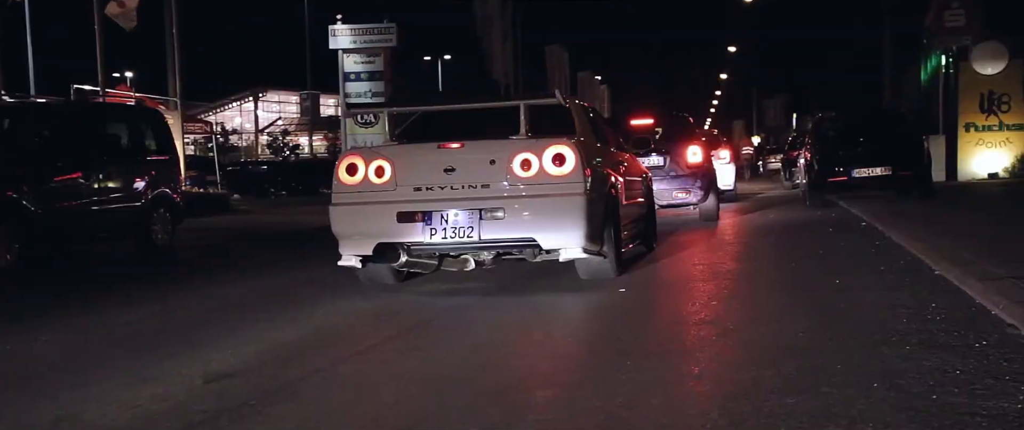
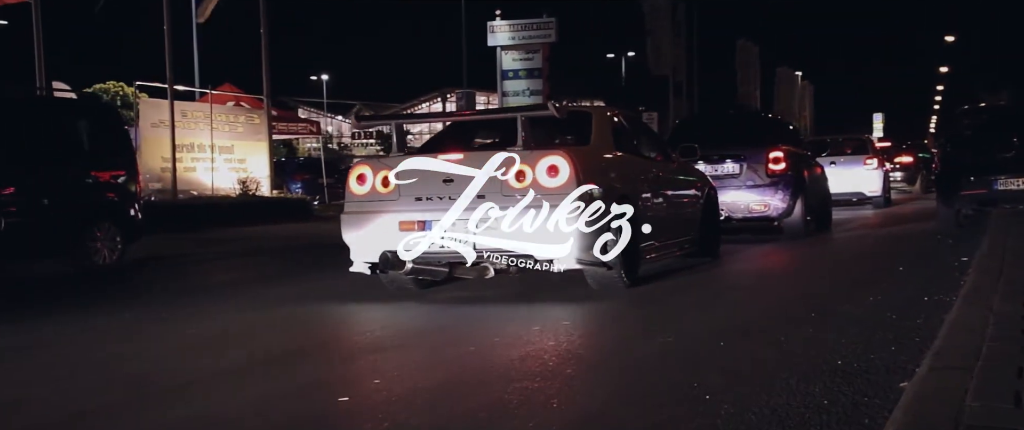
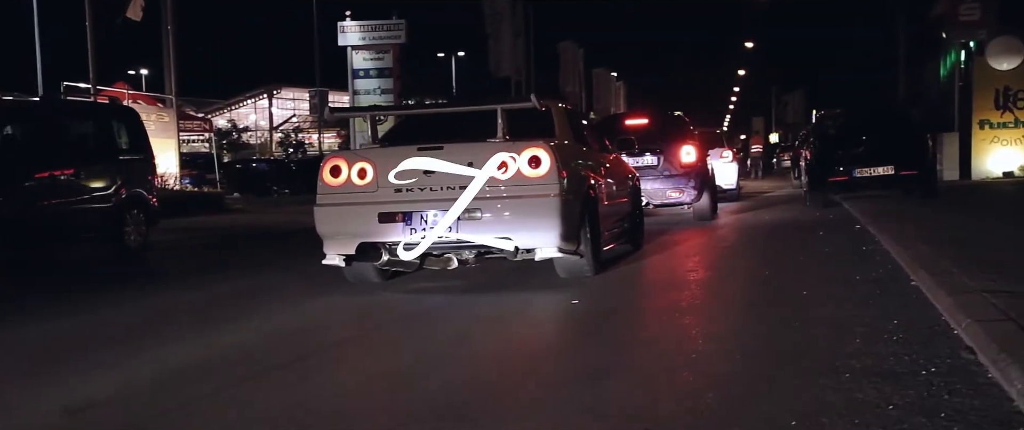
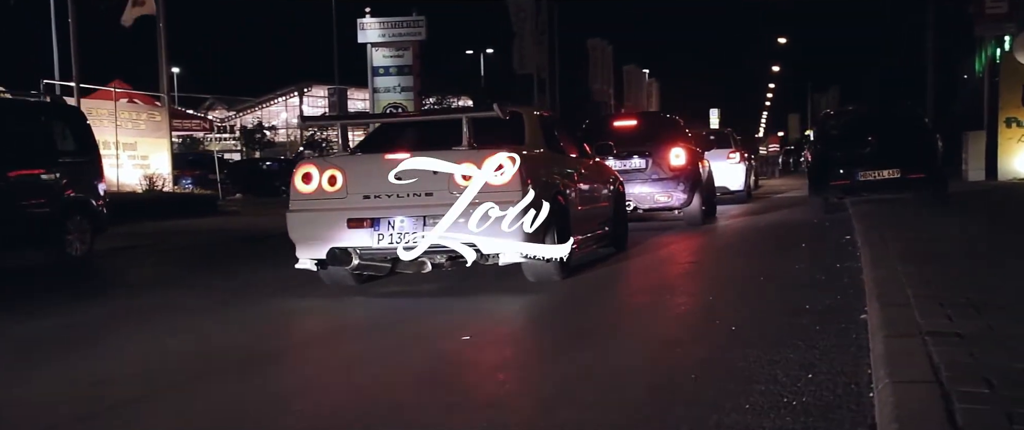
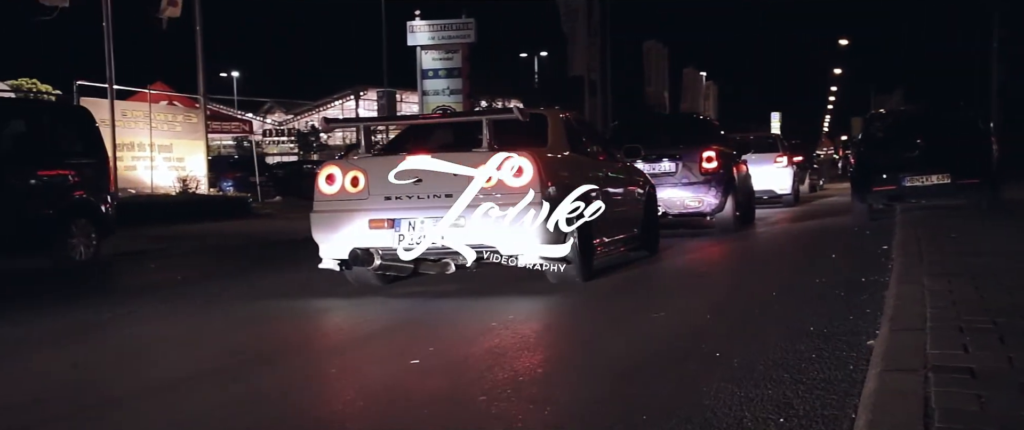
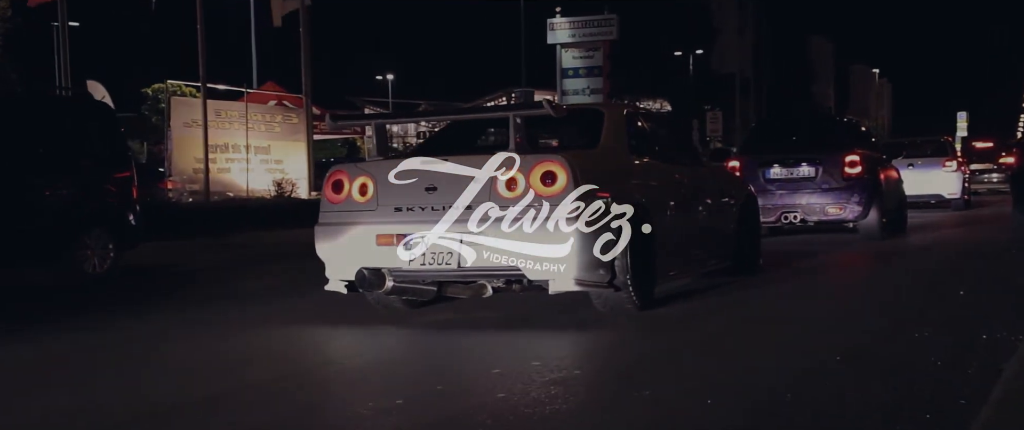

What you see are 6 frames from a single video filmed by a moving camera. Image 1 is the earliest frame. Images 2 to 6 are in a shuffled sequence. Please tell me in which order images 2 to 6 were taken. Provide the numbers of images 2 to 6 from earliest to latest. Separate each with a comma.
3, 4, 5, 2, 6
